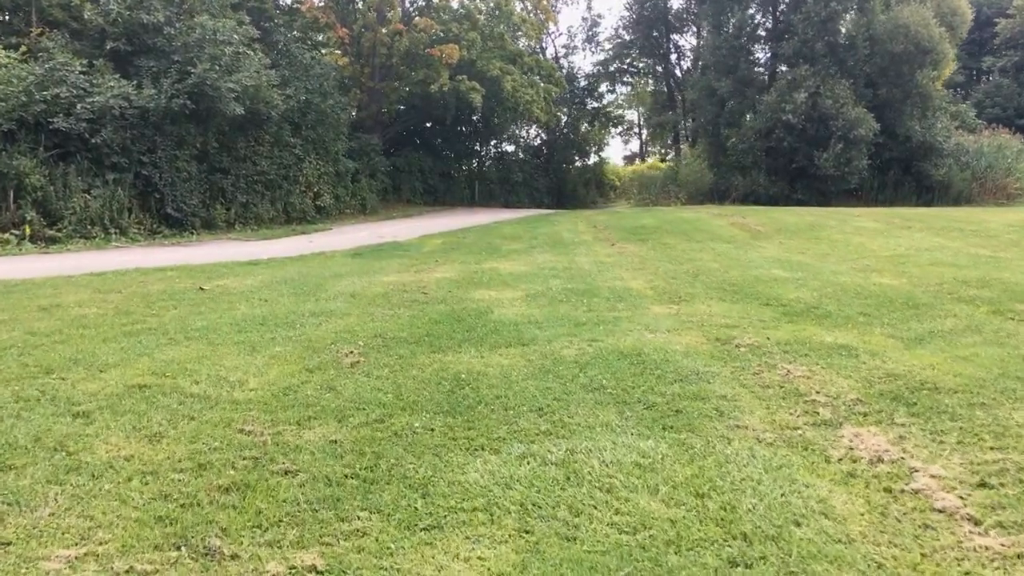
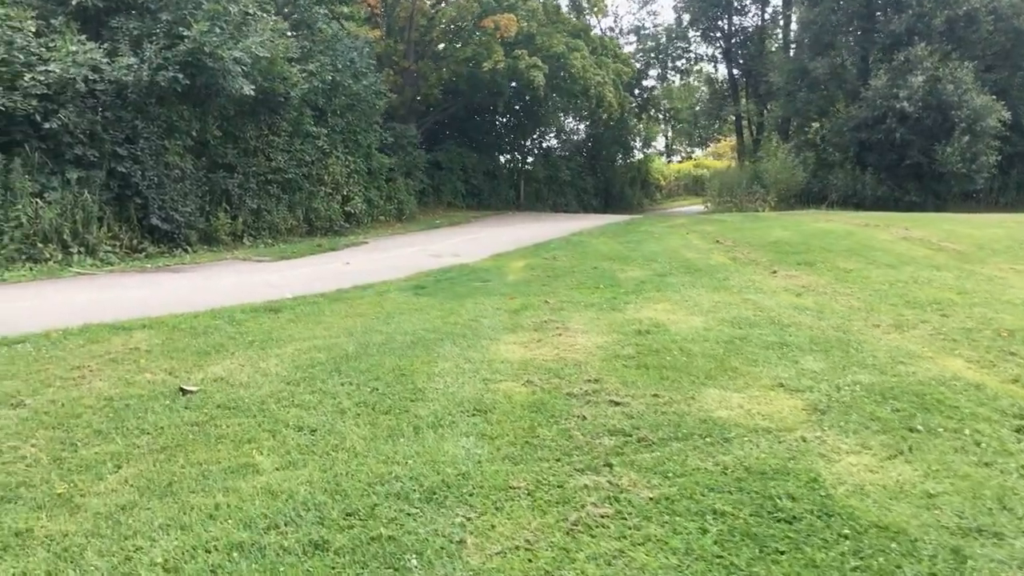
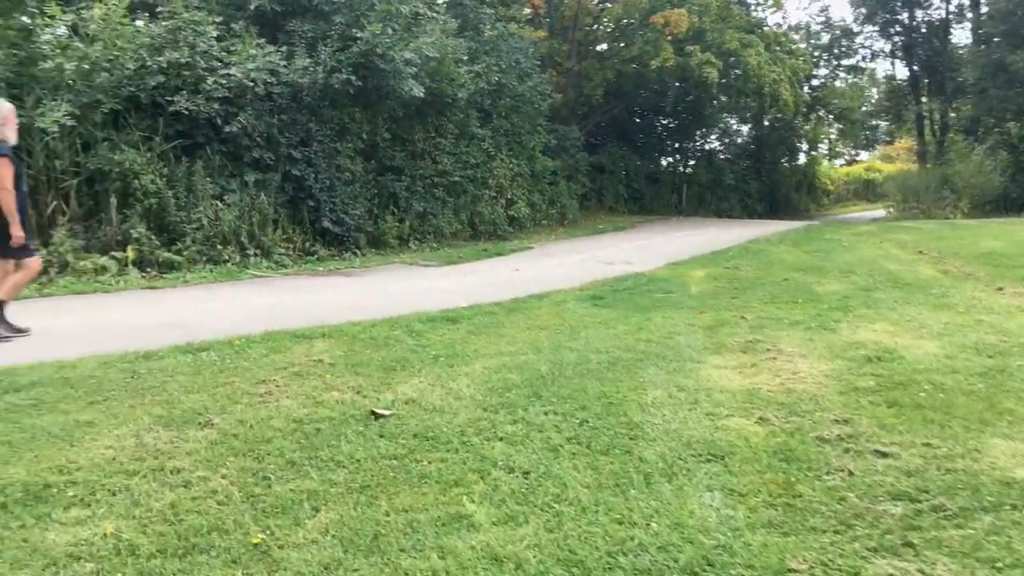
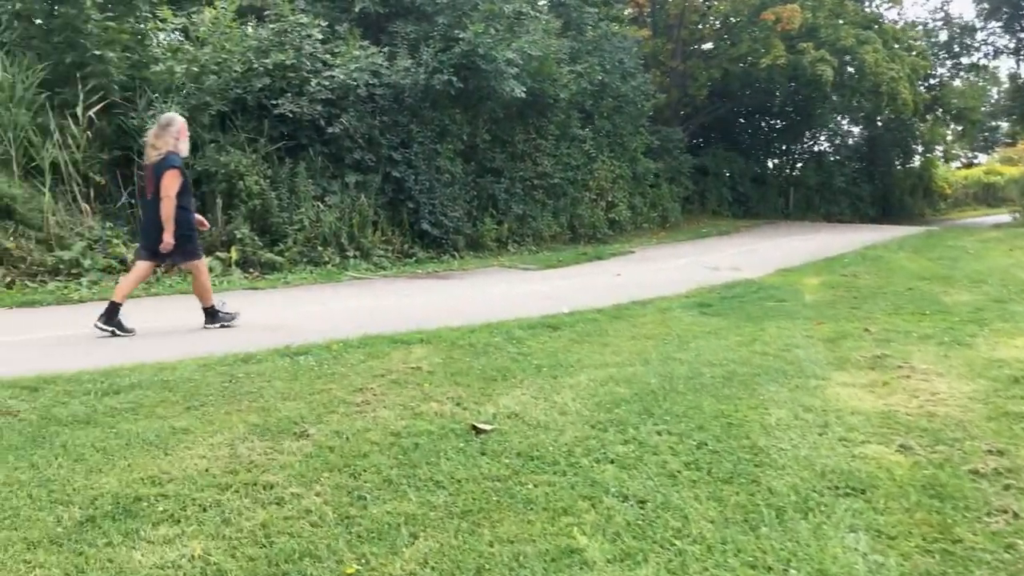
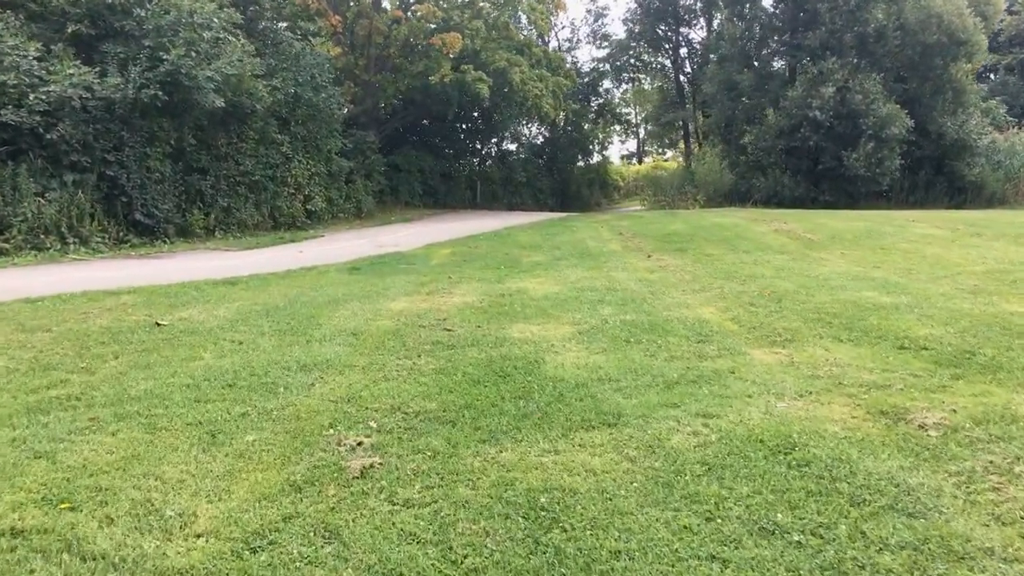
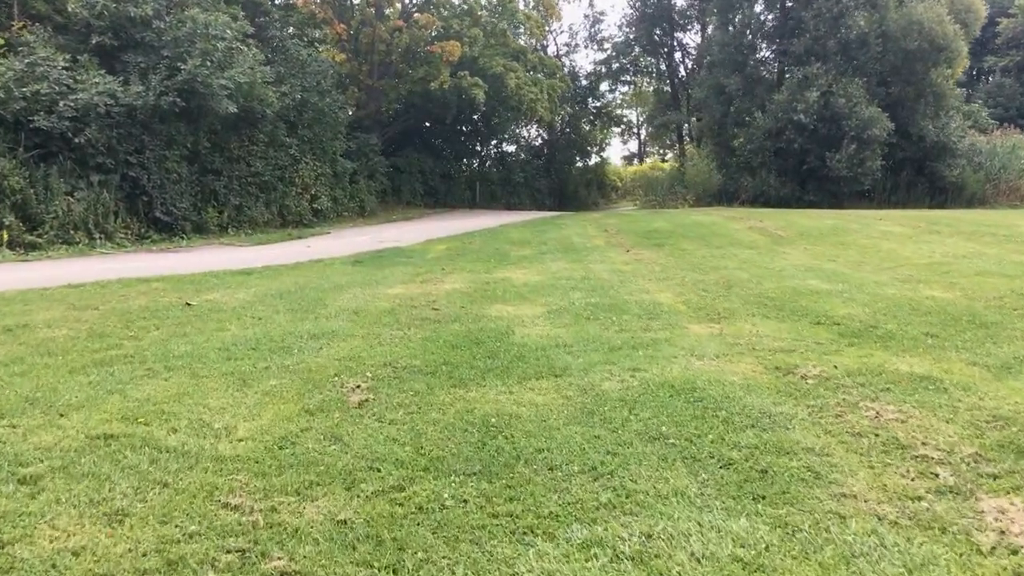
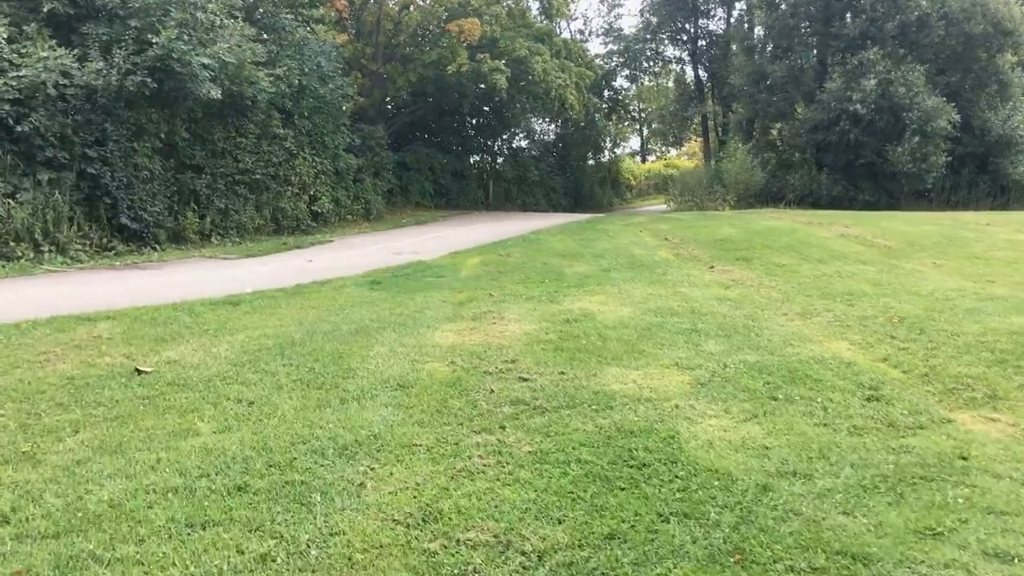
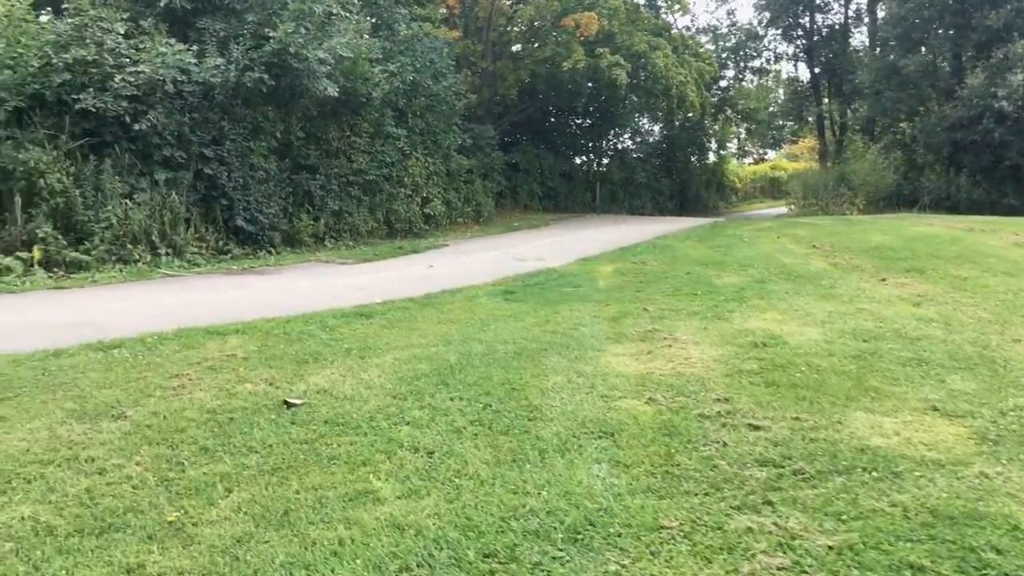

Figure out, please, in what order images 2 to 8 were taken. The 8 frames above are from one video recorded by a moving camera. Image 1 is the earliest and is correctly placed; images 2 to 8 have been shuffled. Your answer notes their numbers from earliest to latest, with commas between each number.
6, 5, 7, 2, 8, 3, 4
